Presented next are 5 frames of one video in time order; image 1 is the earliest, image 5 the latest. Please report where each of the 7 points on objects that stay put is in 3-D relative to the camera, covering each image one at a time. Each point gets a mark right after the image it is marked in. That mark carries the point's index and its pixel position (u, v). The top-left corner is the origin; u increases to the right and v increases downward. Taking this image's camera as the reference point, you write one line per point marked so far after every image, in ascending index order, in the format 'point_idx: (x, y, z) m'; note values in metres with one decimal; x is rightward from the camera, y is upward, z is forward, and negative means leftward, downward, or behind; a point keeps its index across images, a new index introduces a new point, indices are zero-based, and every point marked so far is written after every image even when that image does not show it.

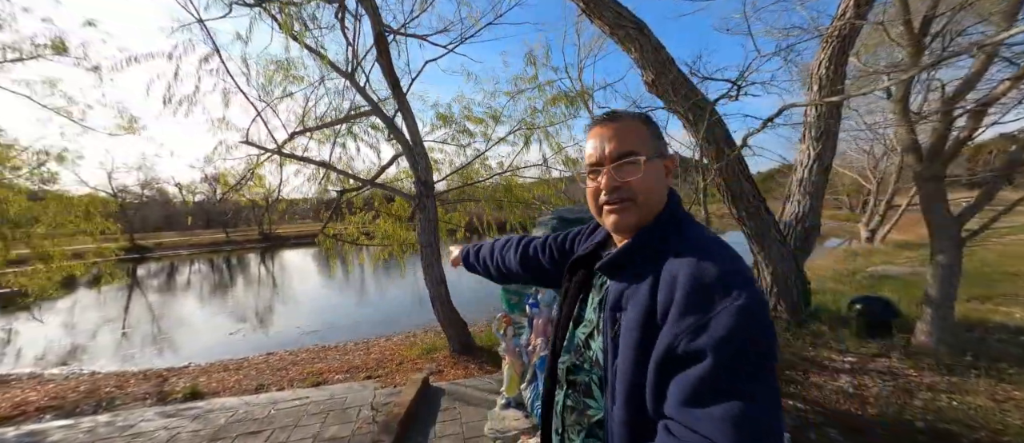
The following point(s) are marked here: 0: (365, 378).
0: (-1.8, -2.0, +4.6) m
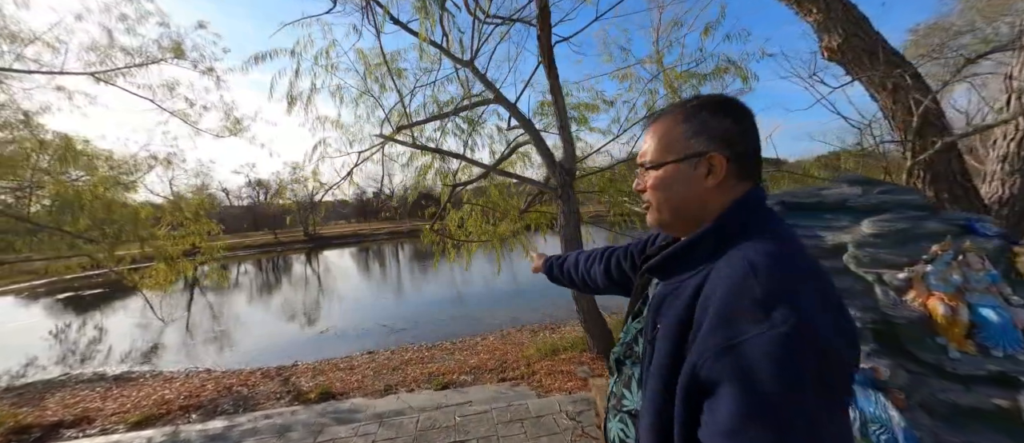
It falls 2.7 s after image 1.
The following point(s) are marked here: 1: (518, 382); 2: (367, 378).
0: (-0.1, -1.9, +4.3) m
1: (+0.1, -1.9, +4.2) m
2: (-2.1, -2.3, +5.2) m
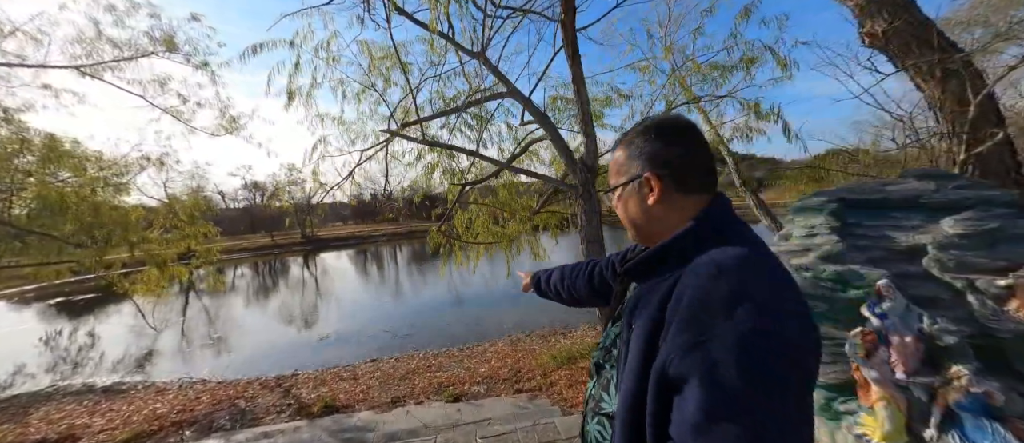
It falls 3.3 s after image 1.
0: (+0.1, -1.9, +4.1) m
1: (+0.3, -1.9, +4.0) m
2: (-1.9, -2.3, +4.9) m
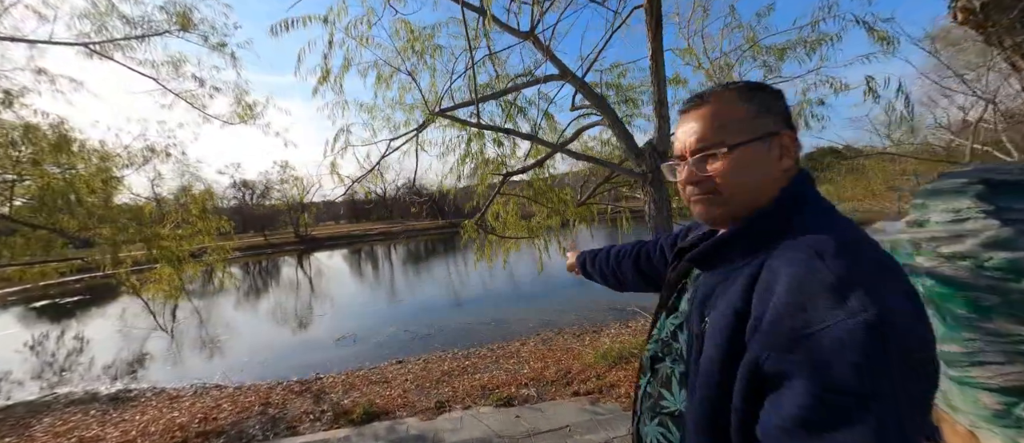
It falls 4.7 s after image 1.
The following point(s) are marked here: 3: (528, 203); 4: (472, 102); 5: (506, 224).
0: (+0.7, -1.8, +3.8) m
1: (+0.9, -1.8, +3.7) m
2: (-1.3, -2.2, +4.6) m
3: (+0.3, +0.3, +6.1) m
4: (-0.6, +1.7, +5.2) m
5: (-0.2, 0.0, +6.0) m
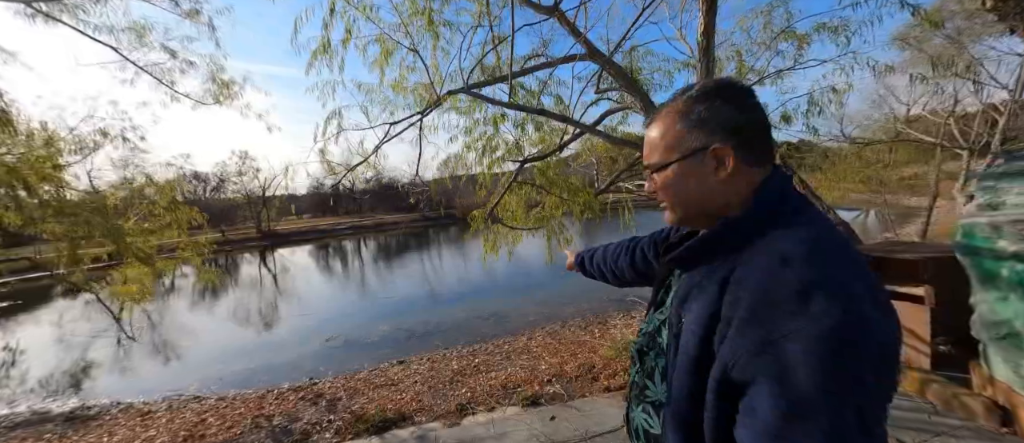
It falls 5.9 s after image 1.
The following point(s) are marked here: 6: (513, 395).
0: (+1.0, -1.7, +3.6) m
1: (+1.2, -1.7, +3.5) m
2: (-1.1, -2.1, +4.3) m
3: (+0.4, +0.5, +5.8) m
4: (-0.4, +1.8, +4.8) m
5: (-0.1, +0.1, +5.7) m
6: (0.0, -1.9, +4.0) m
